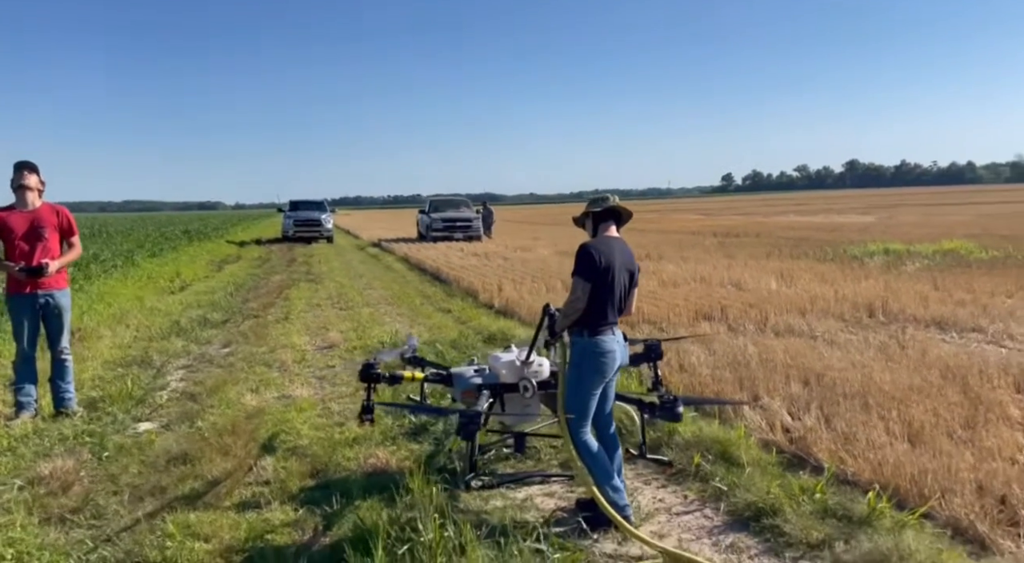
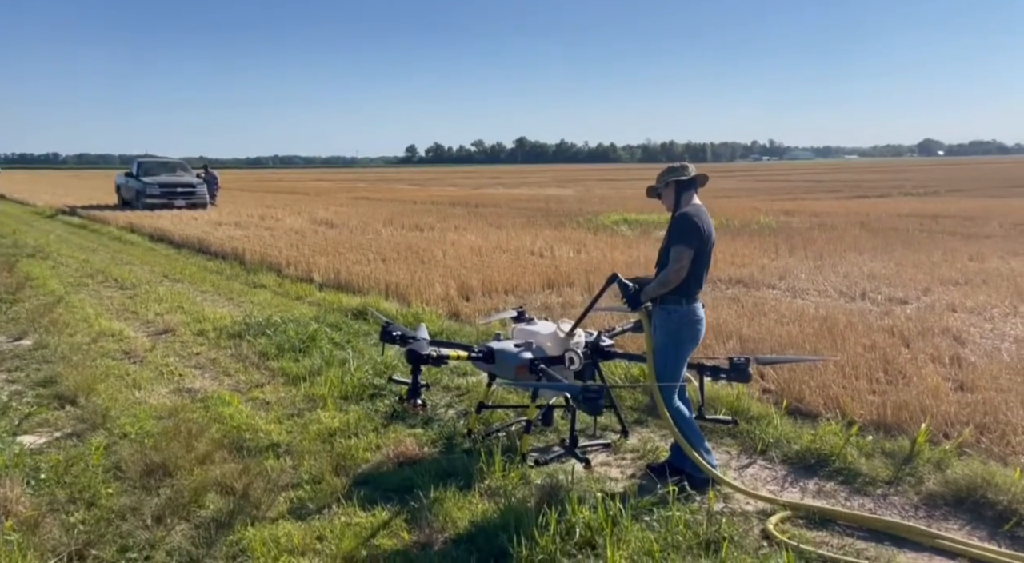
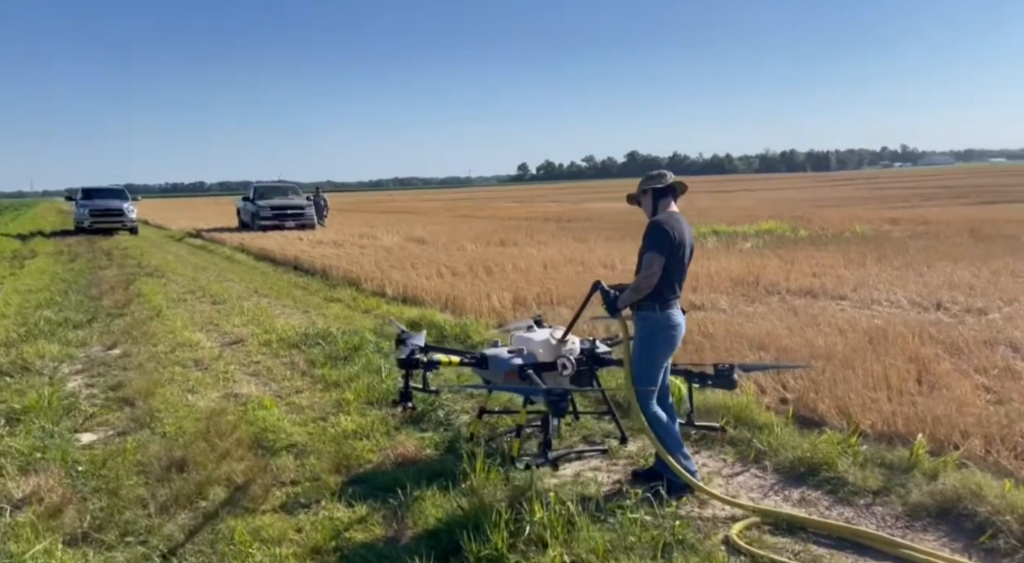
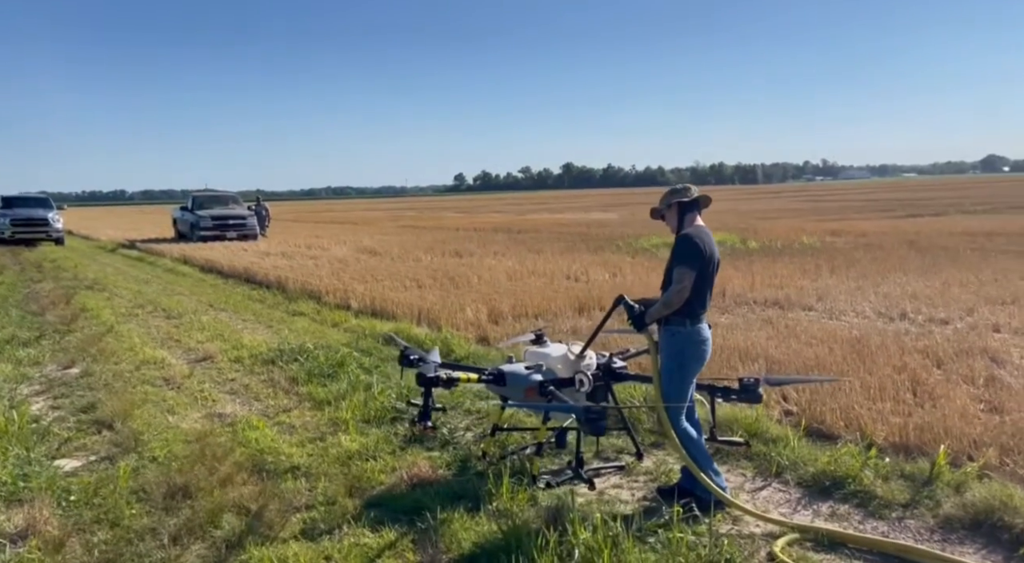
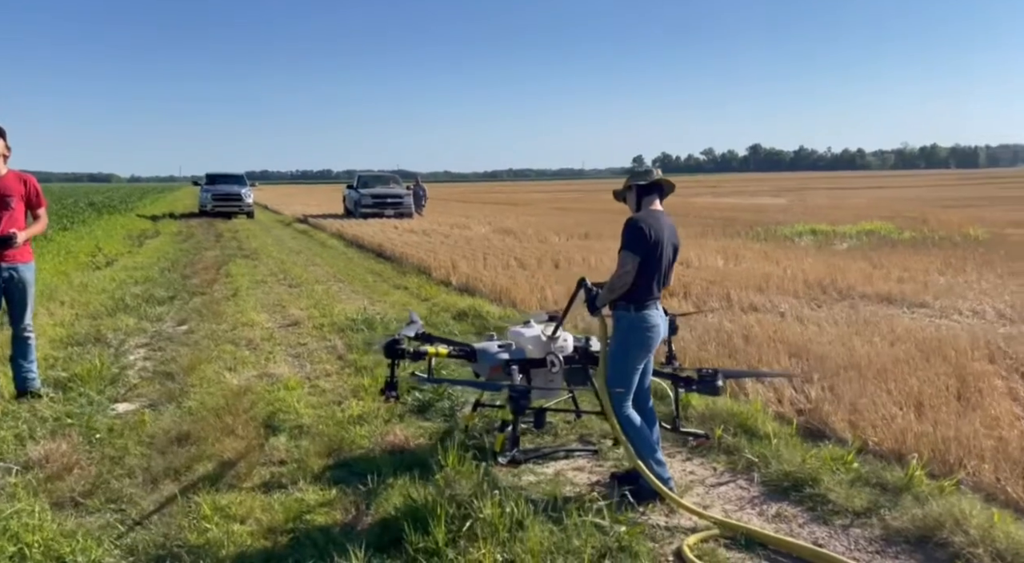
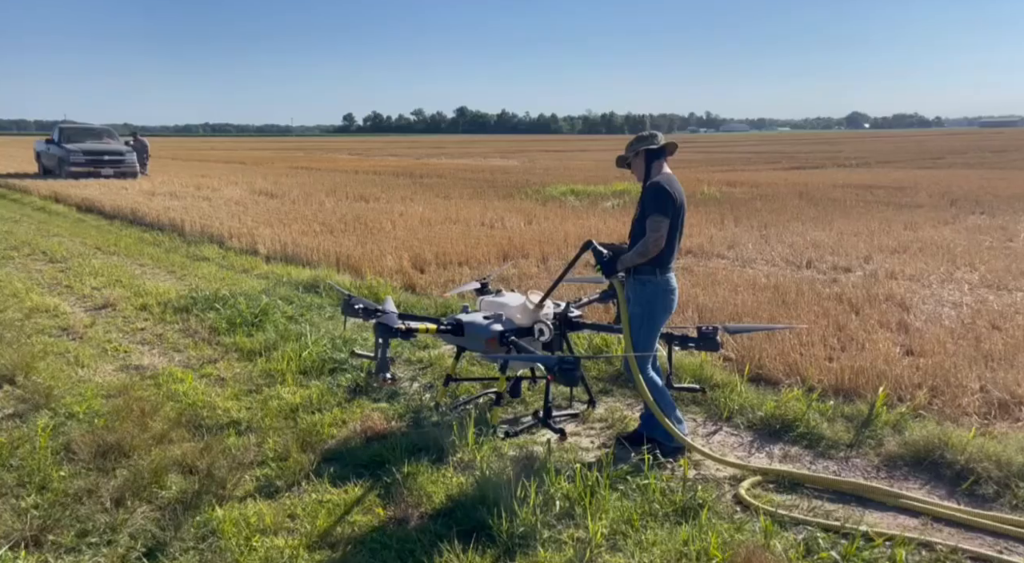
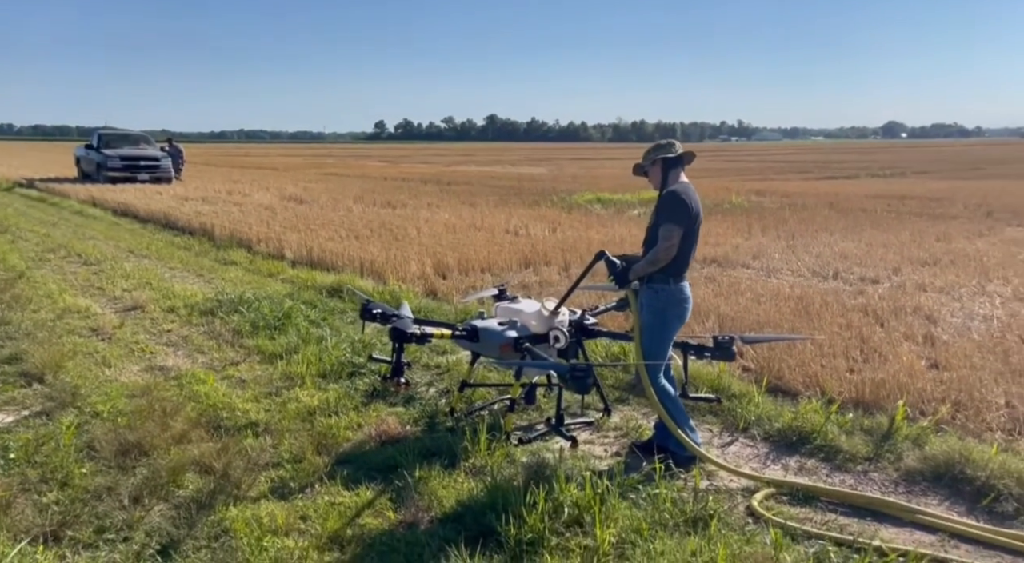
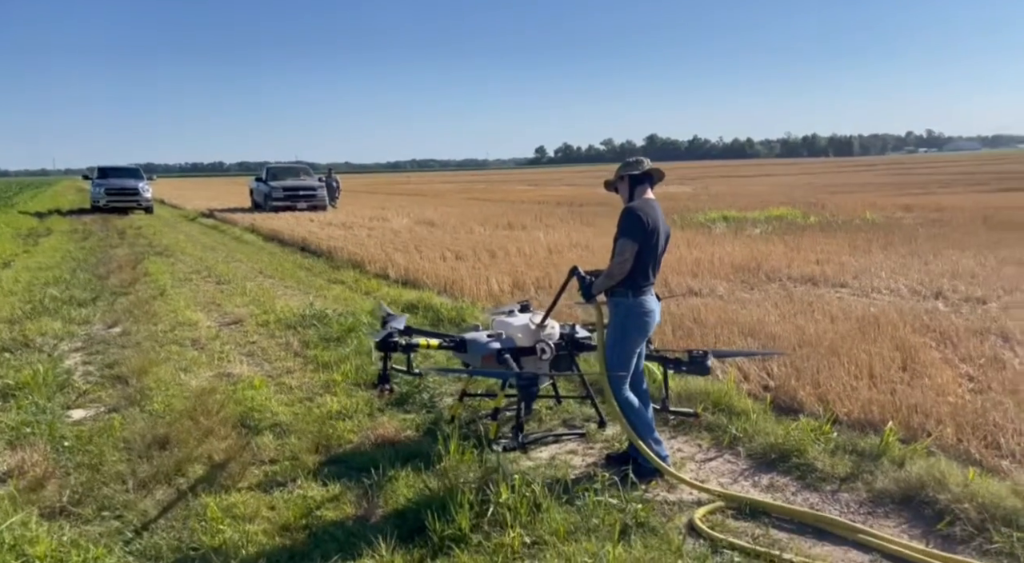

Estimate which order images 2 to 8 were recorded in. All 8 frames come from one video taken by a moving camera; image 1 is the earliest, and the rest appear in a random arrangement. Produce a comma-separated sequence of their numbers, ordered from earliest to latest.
5, 8, 3, 4, 2, 7, 6
